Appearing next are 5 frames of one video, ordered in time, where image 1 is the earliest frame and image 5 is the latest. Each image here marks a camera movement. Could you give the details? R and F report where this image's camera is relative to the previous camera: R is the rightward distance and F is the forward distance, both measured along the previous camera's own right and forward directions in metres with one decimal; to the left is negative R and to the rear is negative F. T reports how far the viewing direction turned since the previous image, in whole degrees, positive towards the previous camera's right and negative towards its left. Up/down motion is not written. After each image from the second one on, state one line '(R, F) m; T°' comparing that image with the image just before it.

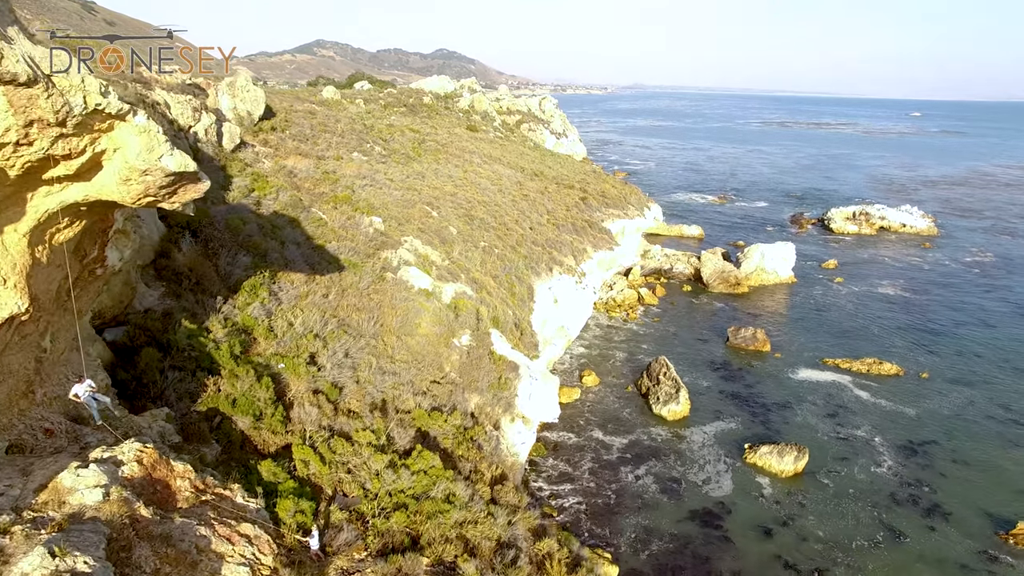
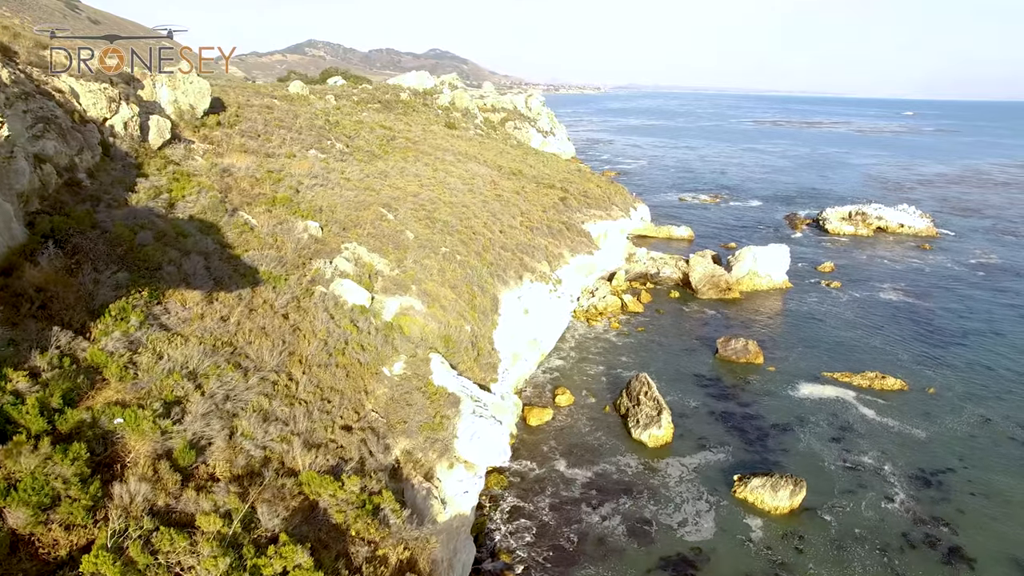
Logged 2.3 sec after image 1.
(+0.9, +2.5) m; 0°
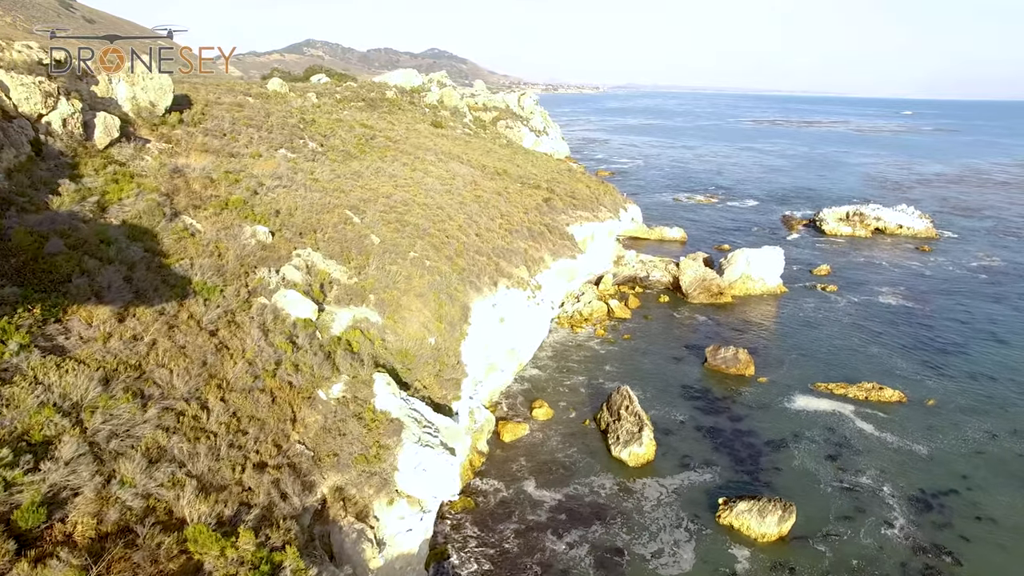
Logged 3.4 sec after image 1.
(+0.7, +1.3) m; 0°
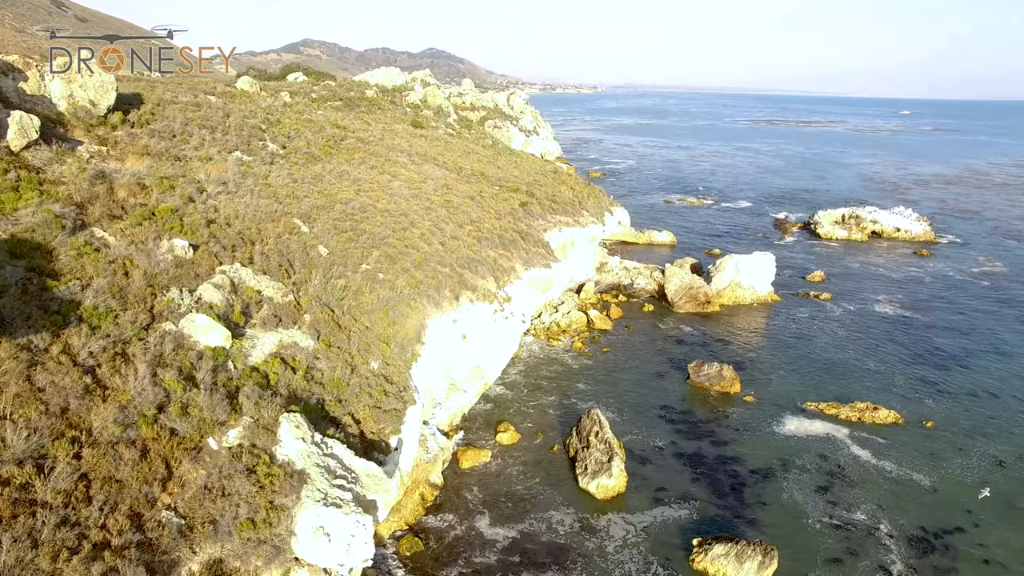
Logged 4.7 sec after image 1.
(+1.0, +1.7) m; 0°
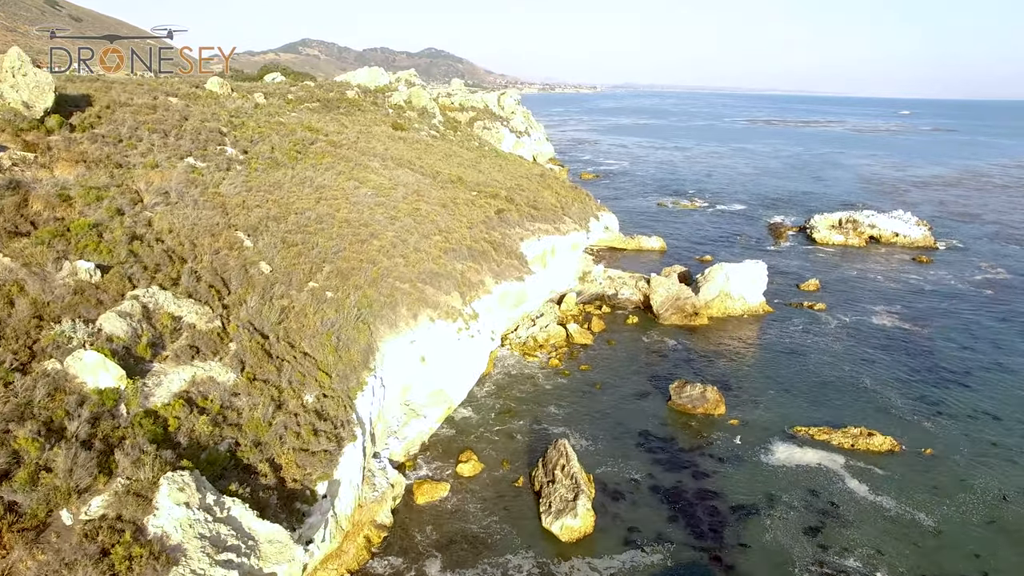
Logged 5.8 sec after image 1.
(+0.9, +1.6) m; 0°
